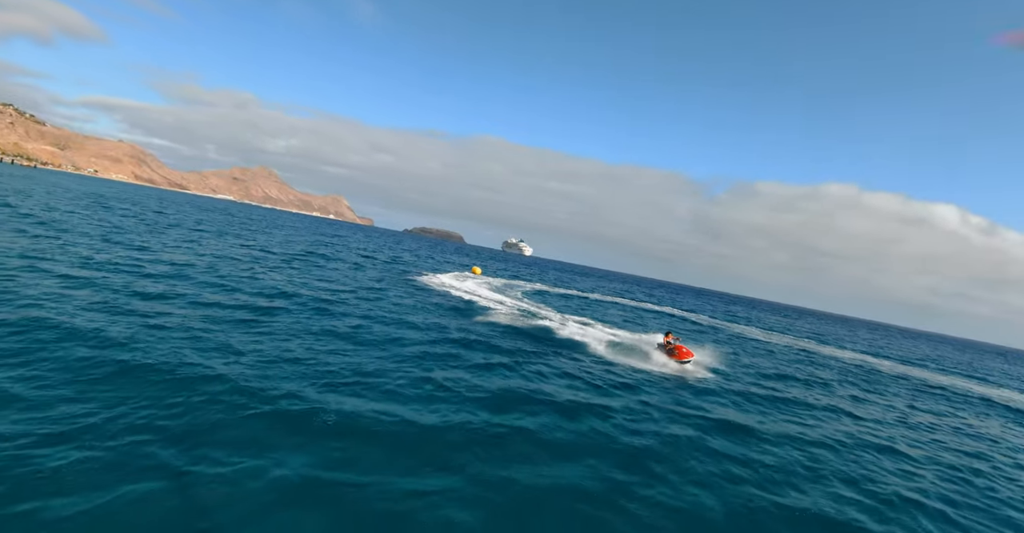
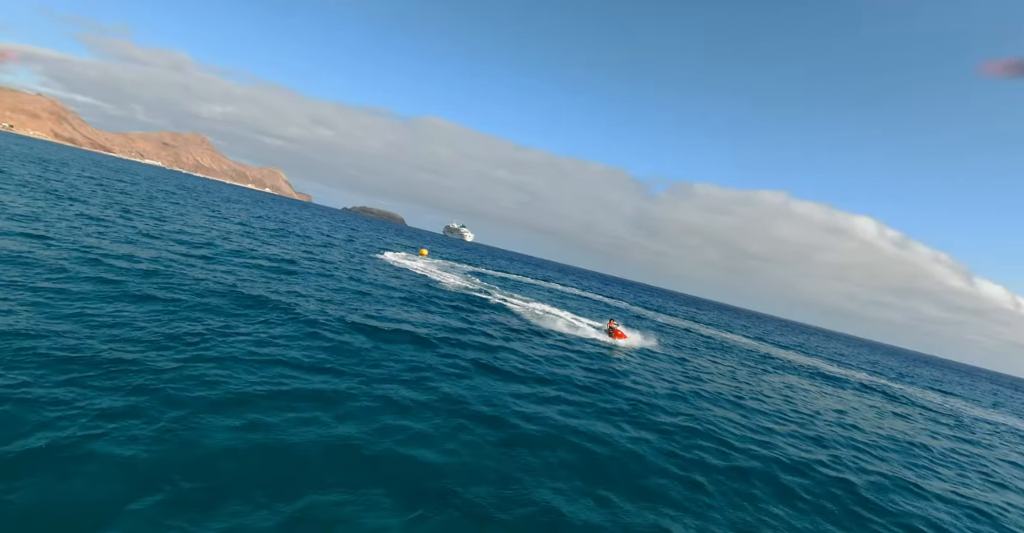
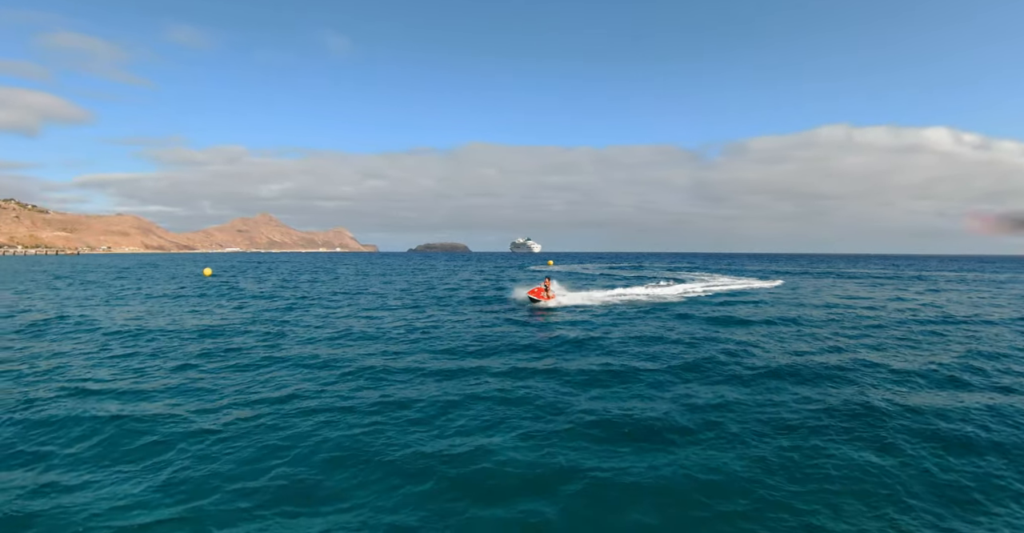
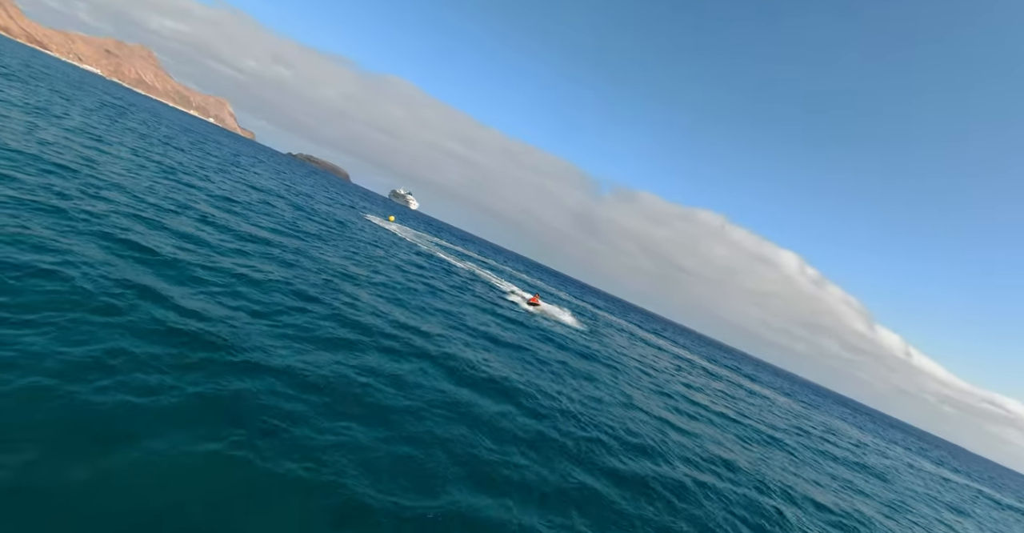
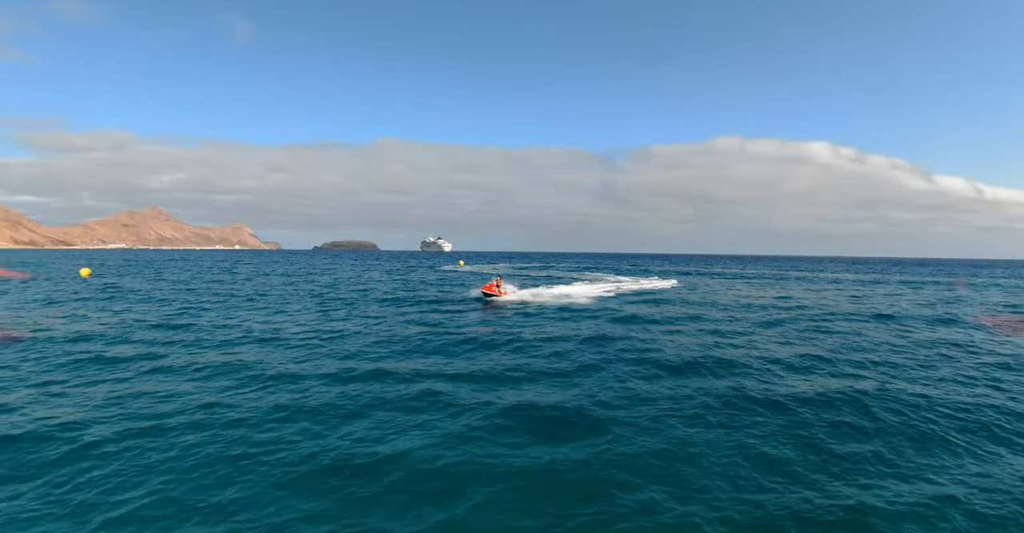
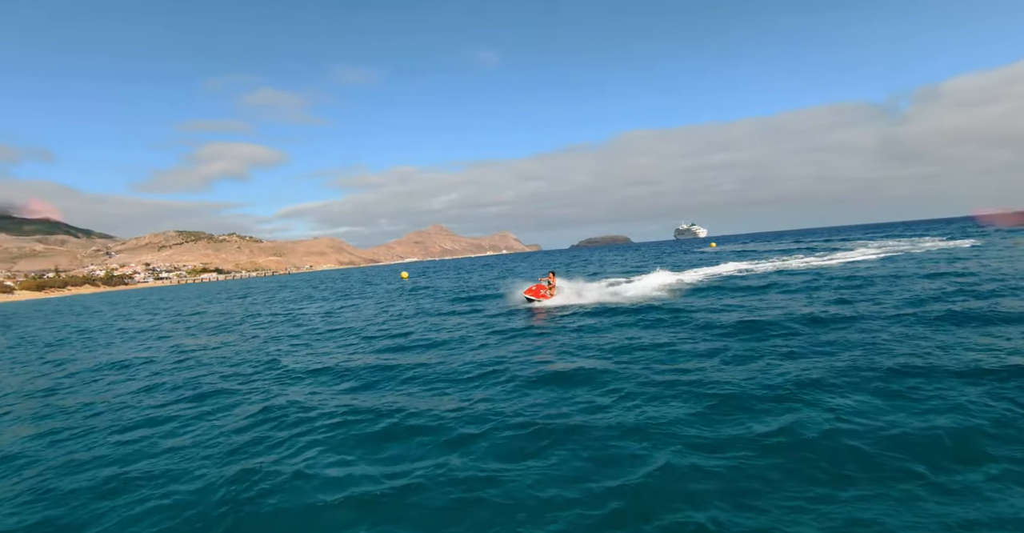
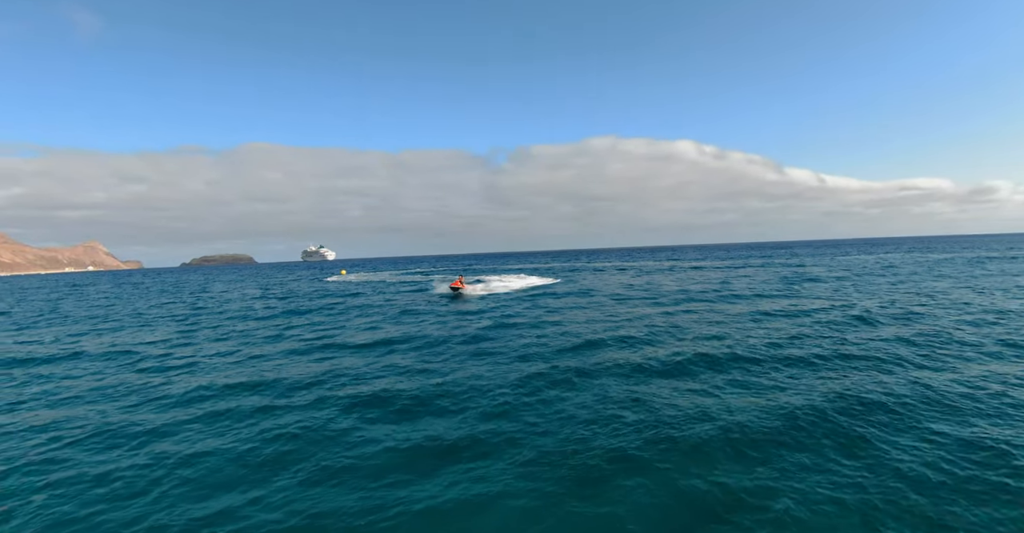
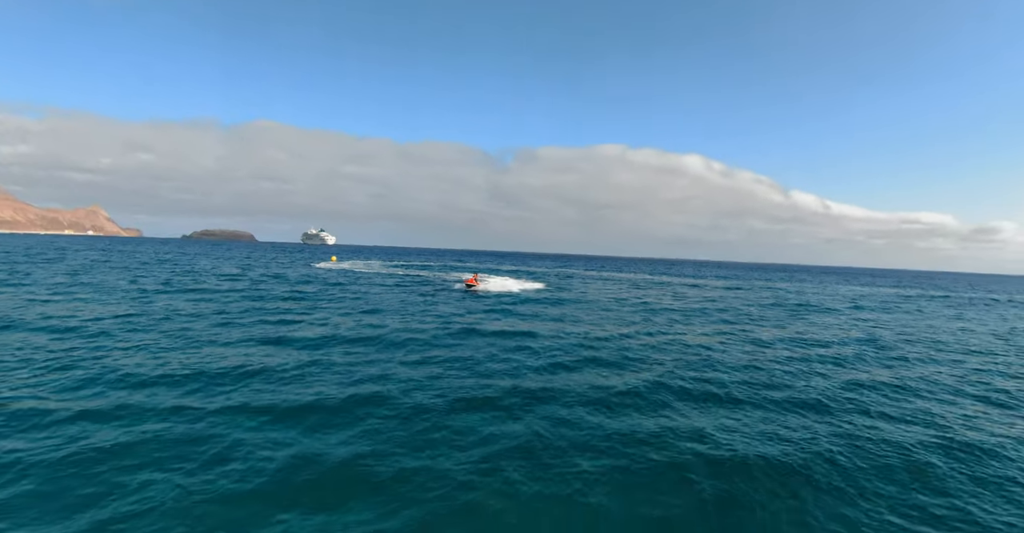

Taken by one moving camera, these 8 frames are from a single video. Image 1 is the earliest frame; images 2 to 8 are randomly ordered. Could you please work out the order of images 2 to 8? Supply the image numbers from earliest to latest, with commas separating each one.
2, 4, 8, 7, 5, 3, 6
